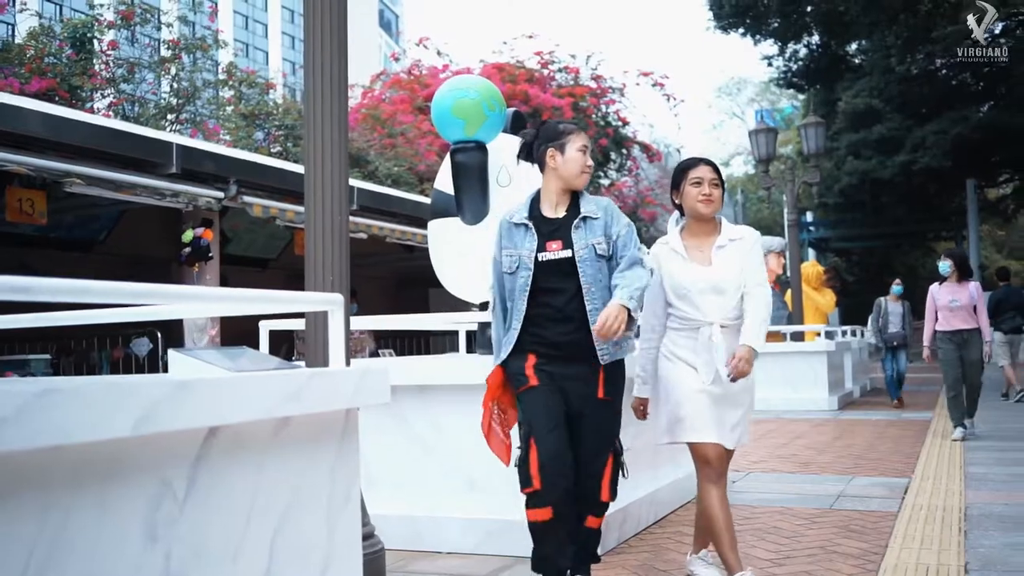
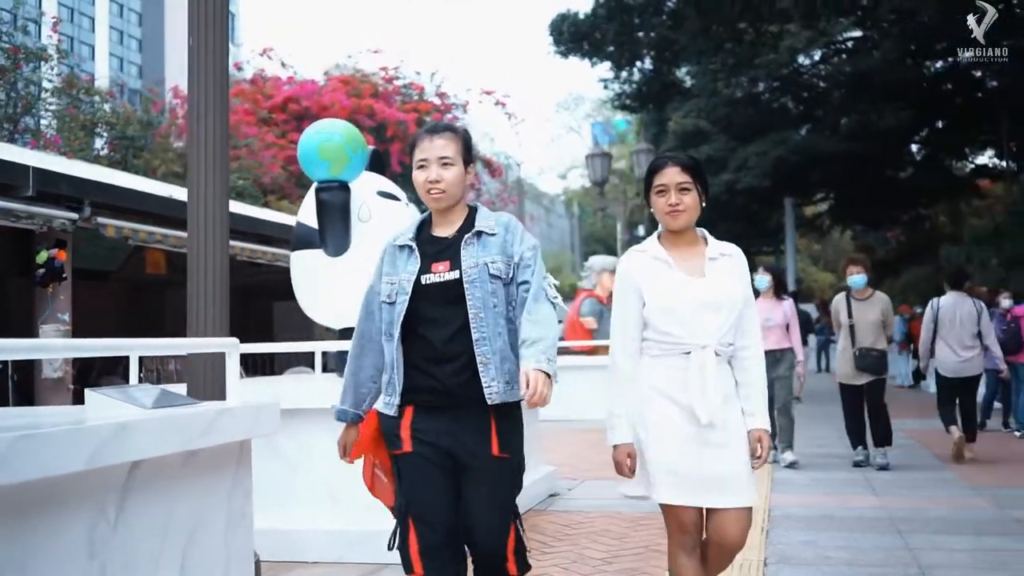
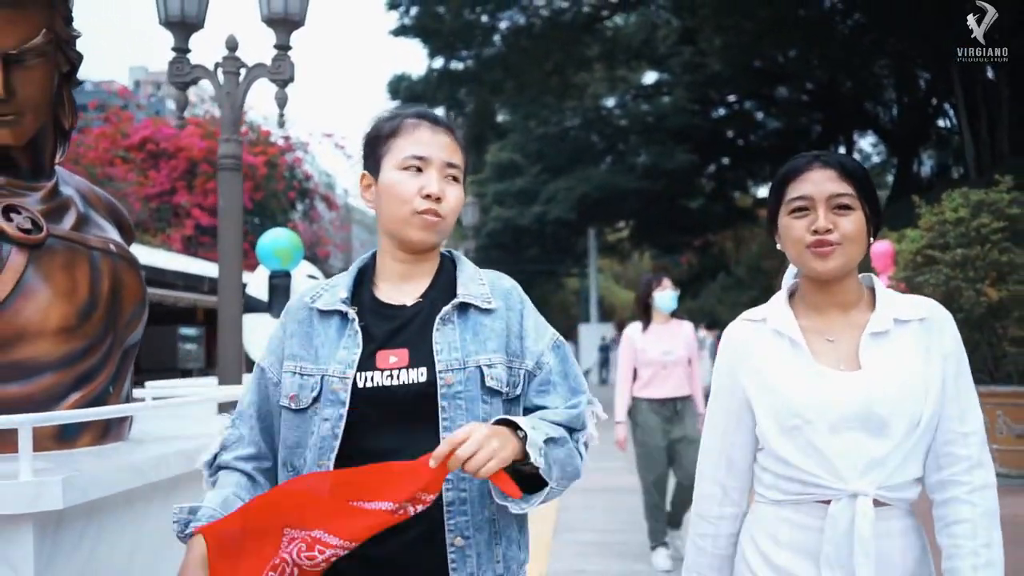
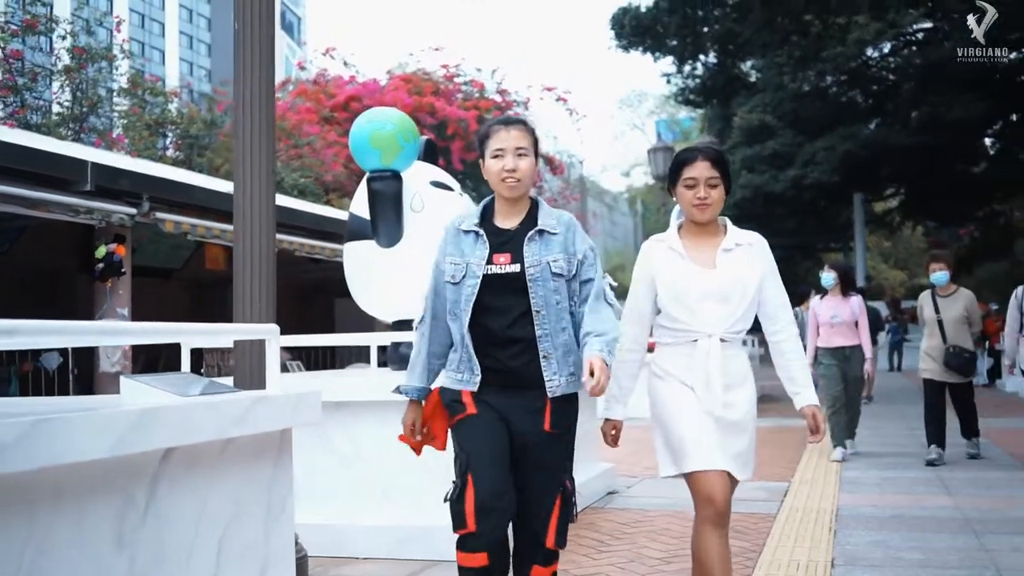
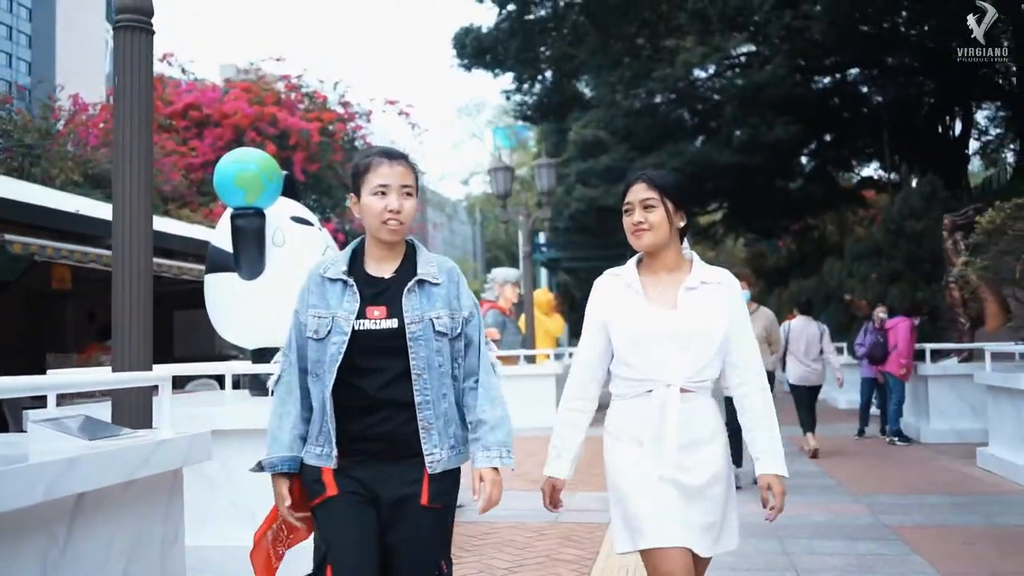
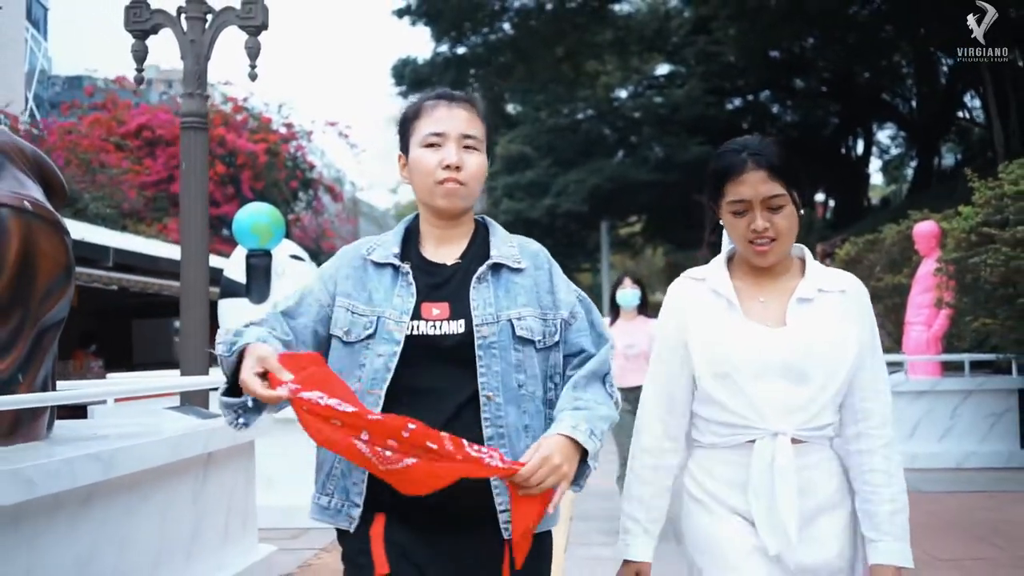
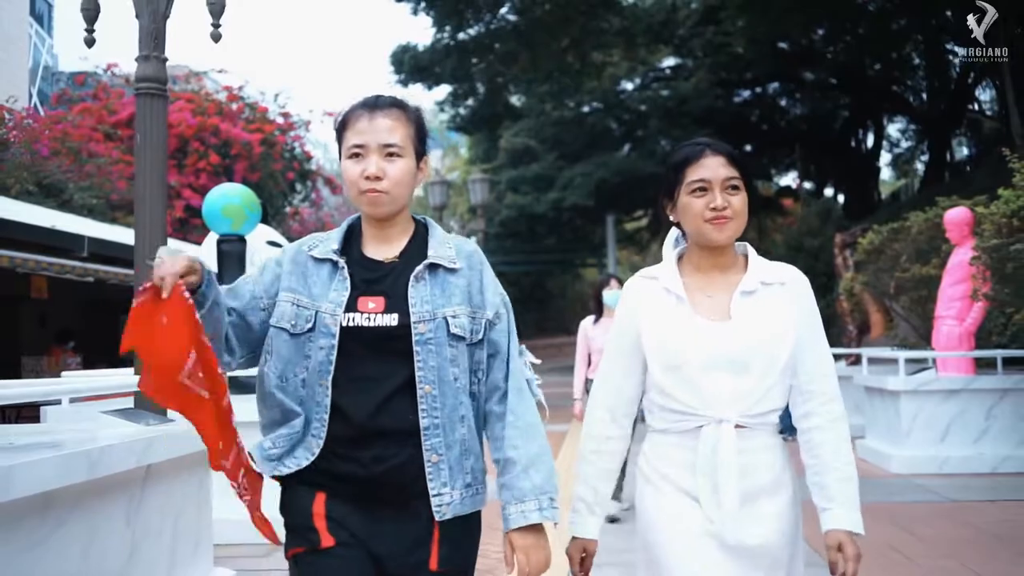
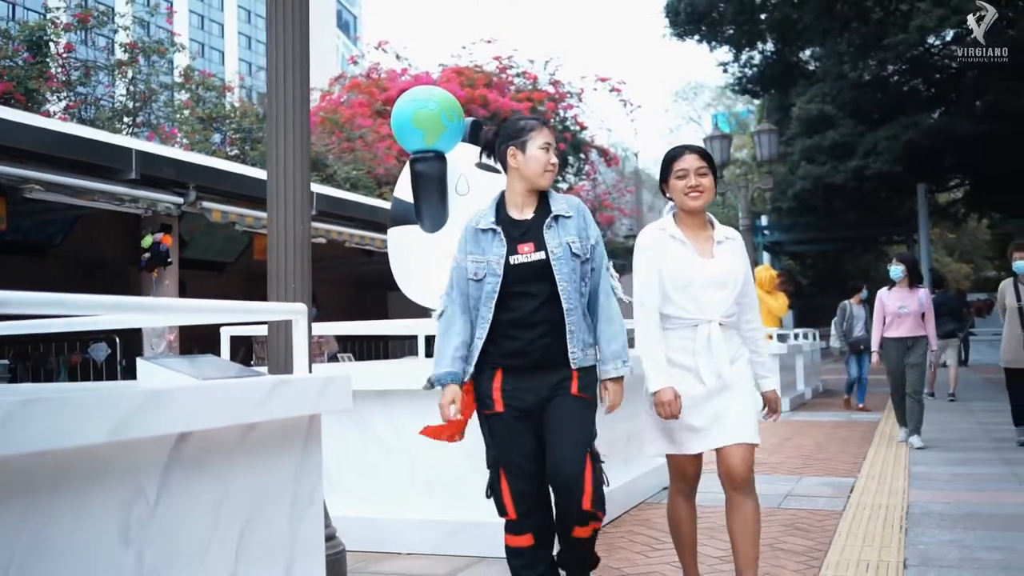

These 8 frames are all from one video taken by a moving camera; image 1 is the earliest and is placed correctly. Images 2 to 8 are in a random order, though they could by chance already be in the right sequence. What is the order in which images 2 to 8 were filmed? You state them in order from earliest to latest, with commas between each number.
8, 4, 2, 5, 7, 6, 3
